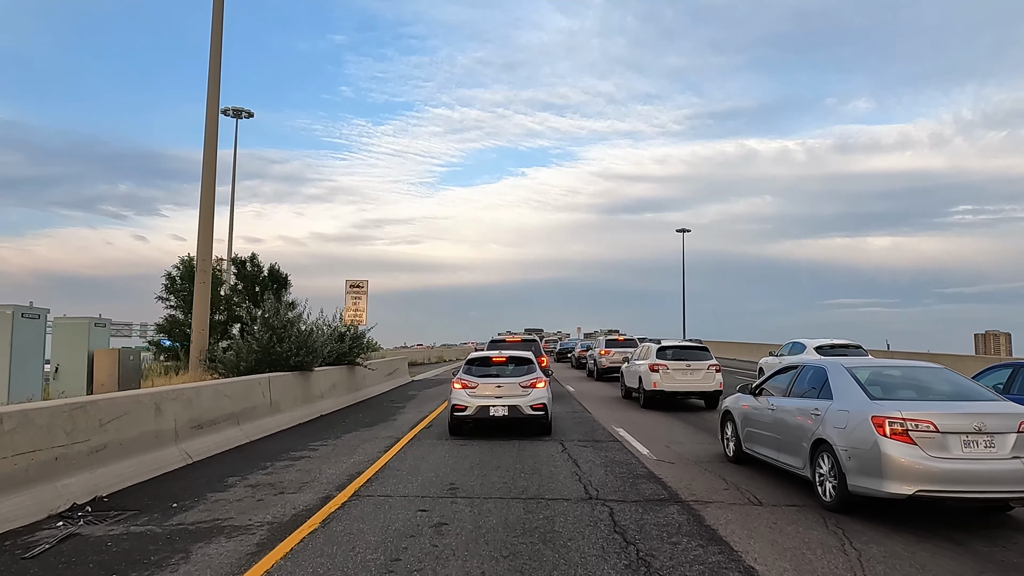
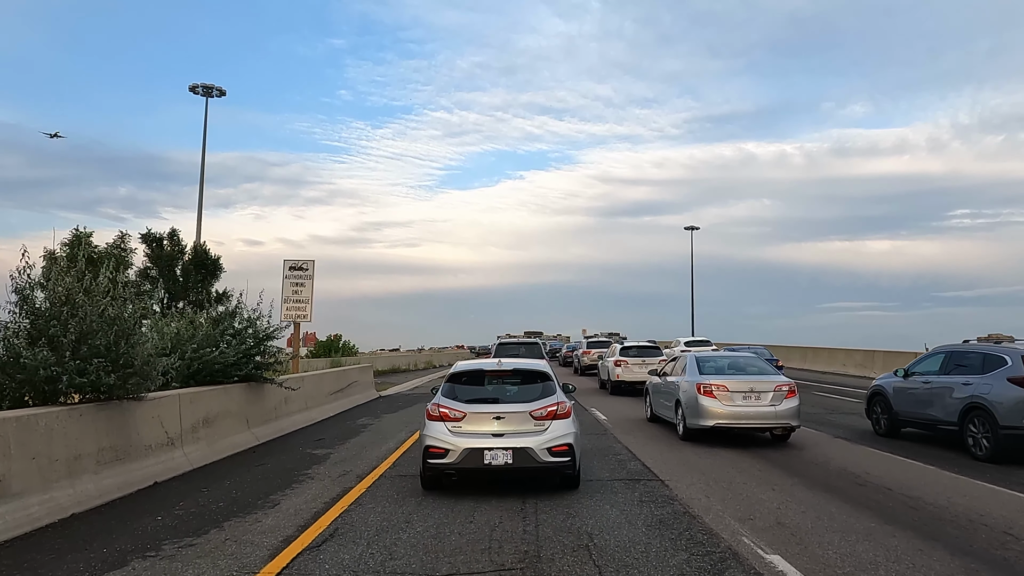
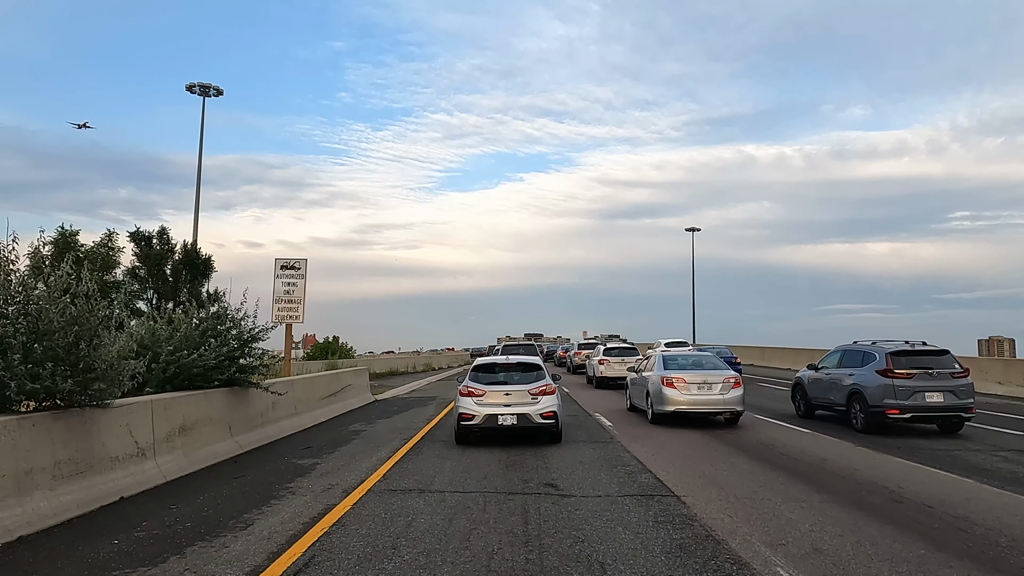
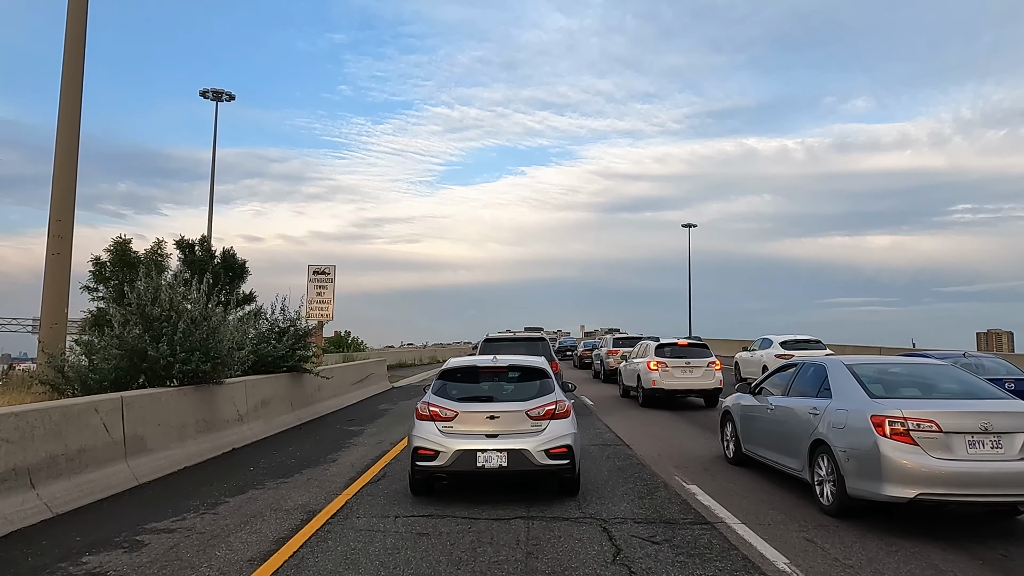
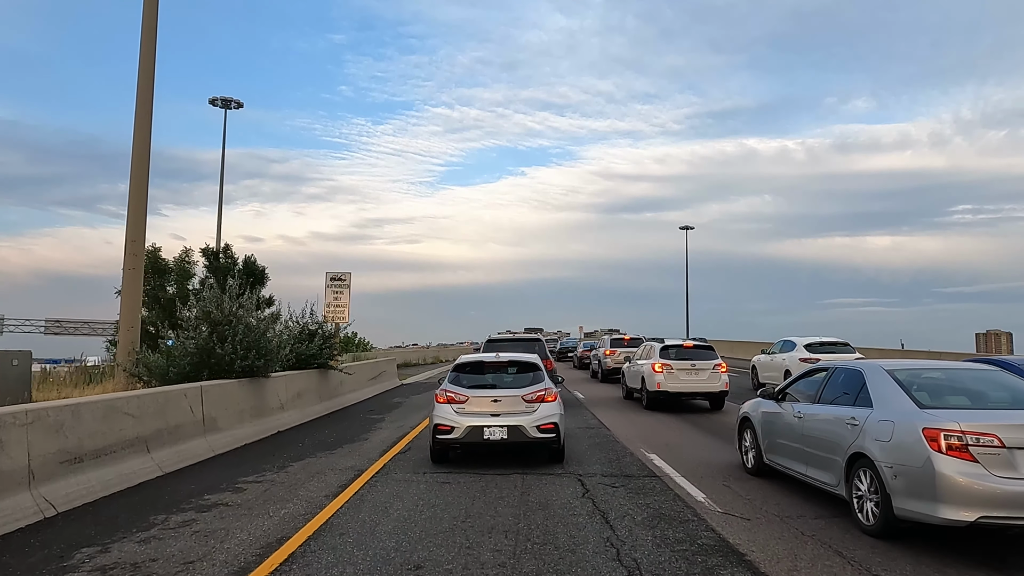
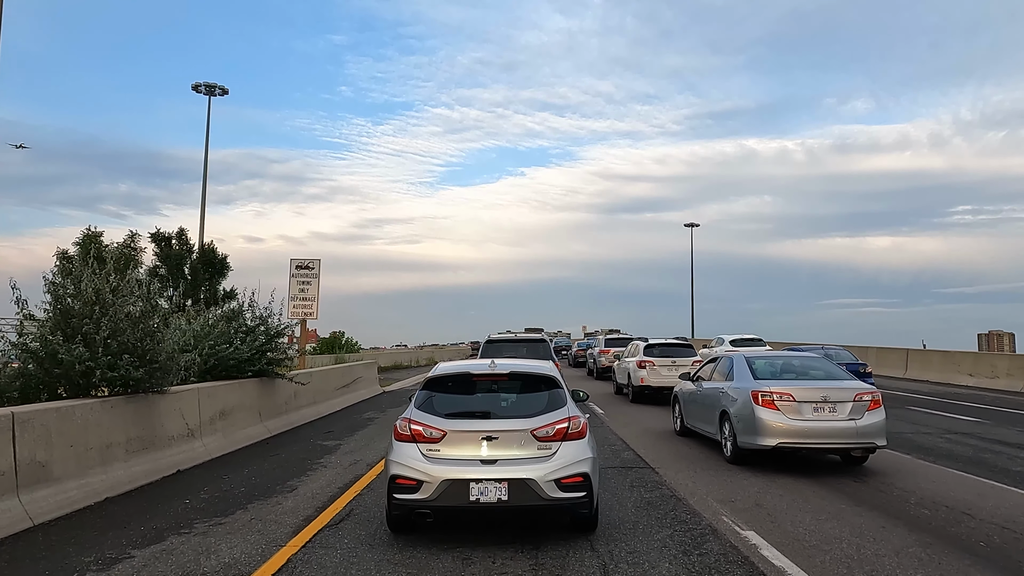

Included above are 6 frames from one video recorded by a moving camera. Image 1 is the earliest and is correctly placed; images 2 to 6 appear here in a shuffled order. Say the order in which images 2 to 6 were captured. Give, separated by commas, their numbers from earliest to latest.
5, 4, 6, 2, 3
